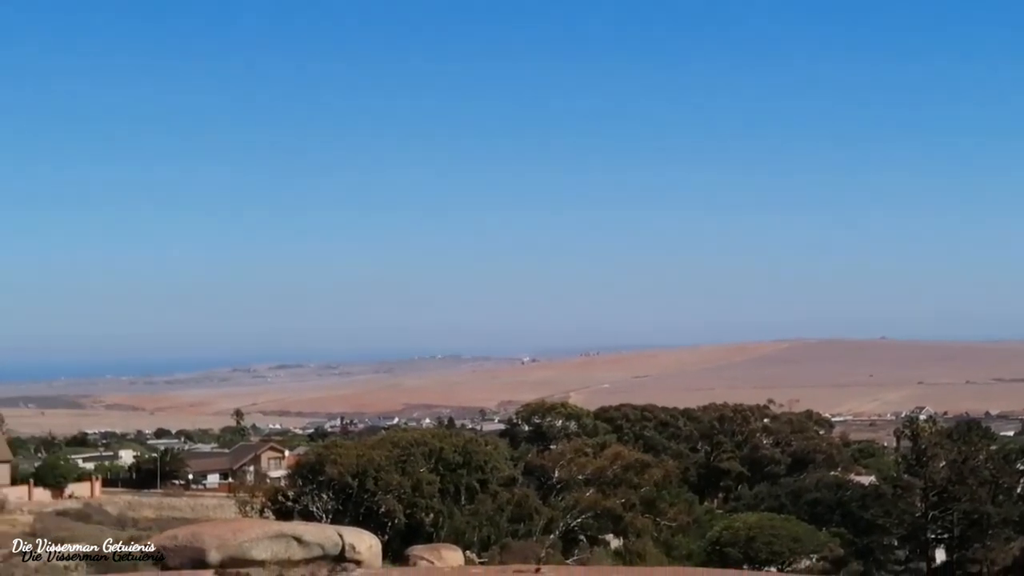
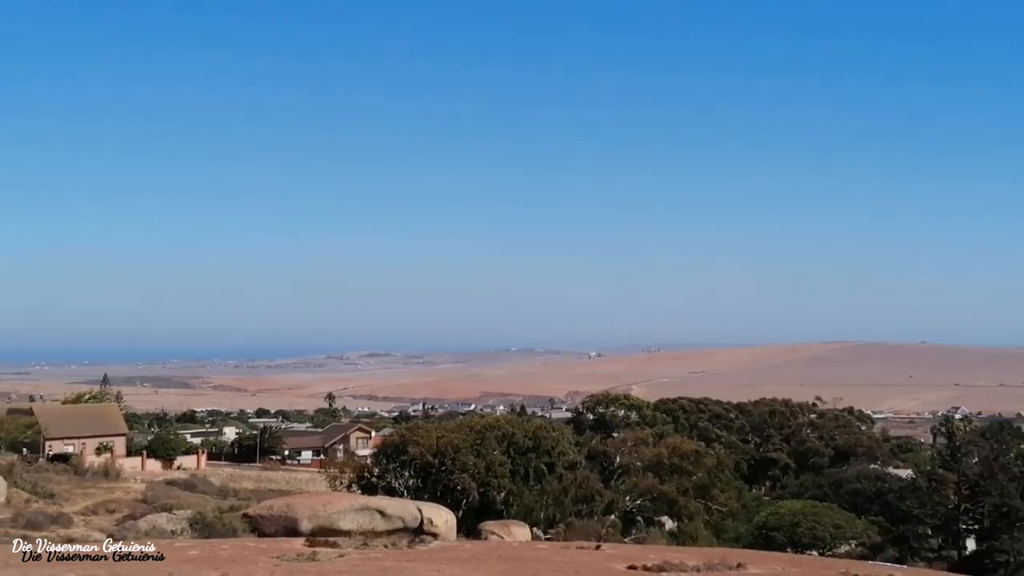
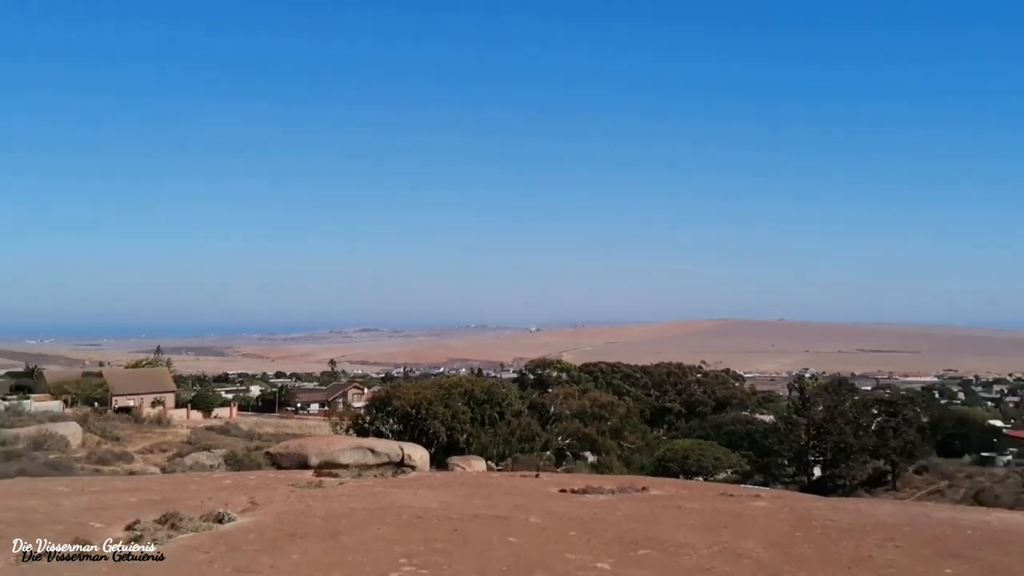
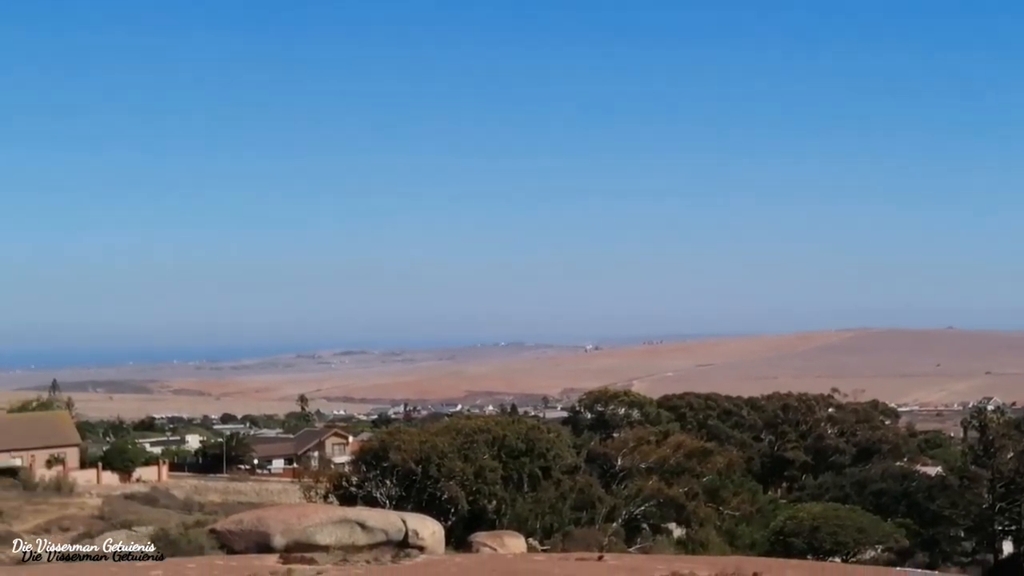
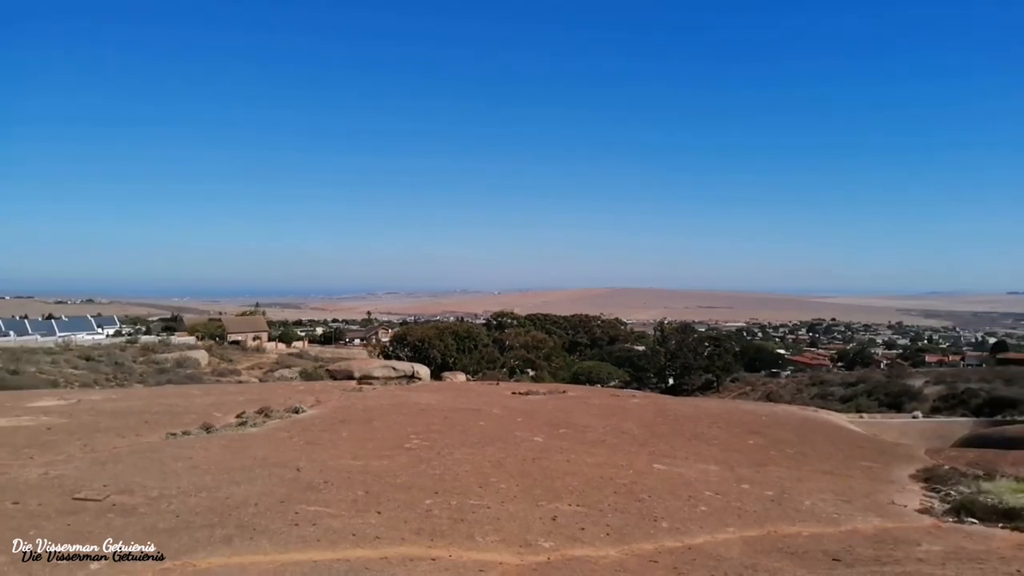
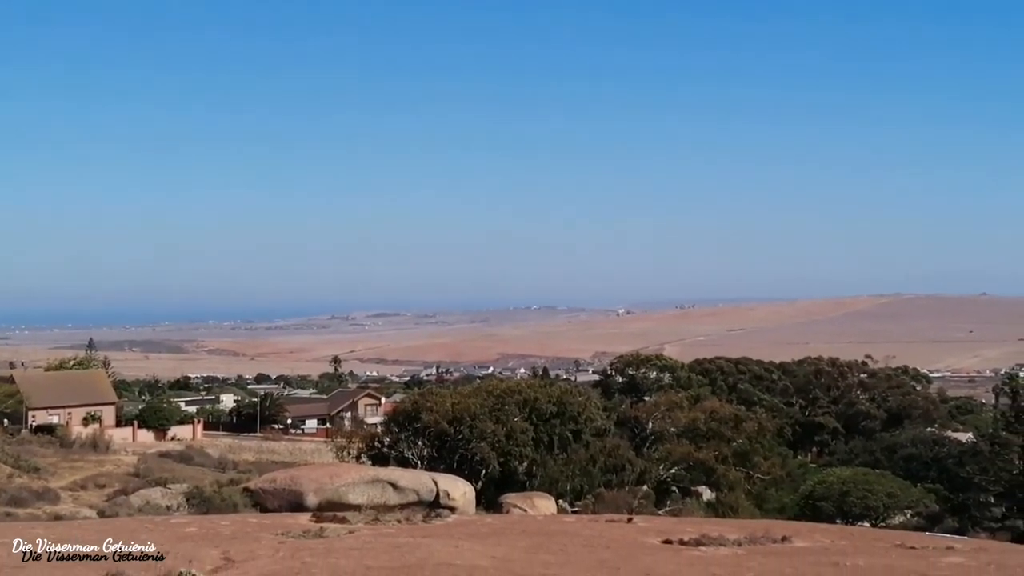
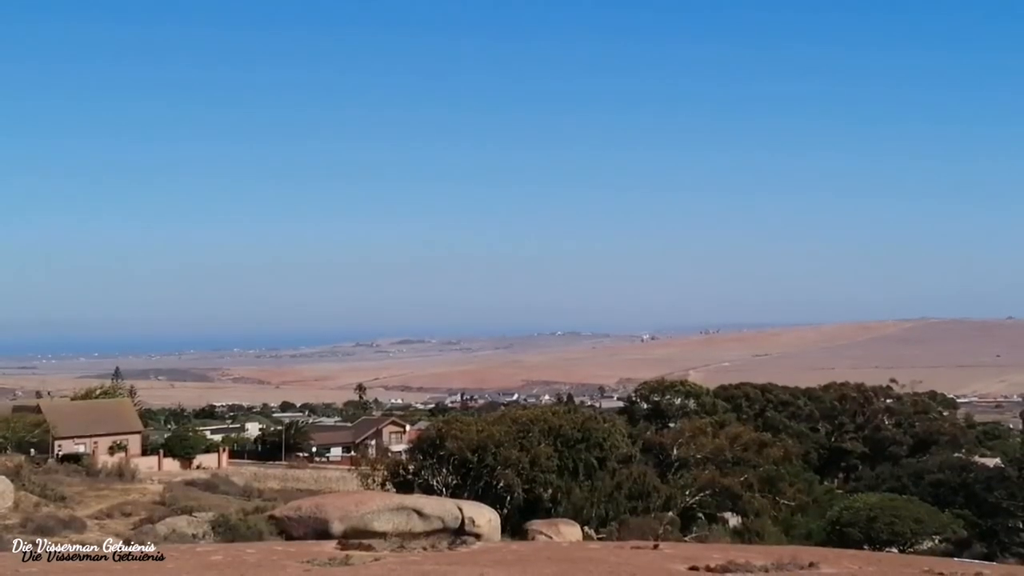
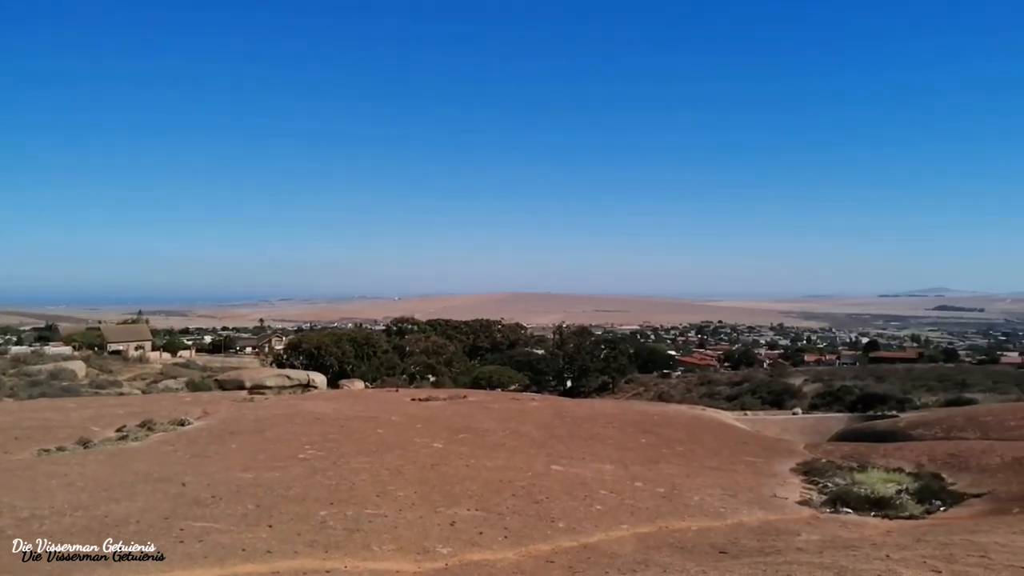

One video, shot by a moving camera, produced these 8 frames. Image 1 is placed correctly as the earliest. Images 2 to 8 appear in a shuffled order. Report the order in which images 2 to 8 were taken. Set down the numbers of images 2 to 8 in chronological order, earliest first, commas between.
4, 7, 6, 2, 3, 5, 8
